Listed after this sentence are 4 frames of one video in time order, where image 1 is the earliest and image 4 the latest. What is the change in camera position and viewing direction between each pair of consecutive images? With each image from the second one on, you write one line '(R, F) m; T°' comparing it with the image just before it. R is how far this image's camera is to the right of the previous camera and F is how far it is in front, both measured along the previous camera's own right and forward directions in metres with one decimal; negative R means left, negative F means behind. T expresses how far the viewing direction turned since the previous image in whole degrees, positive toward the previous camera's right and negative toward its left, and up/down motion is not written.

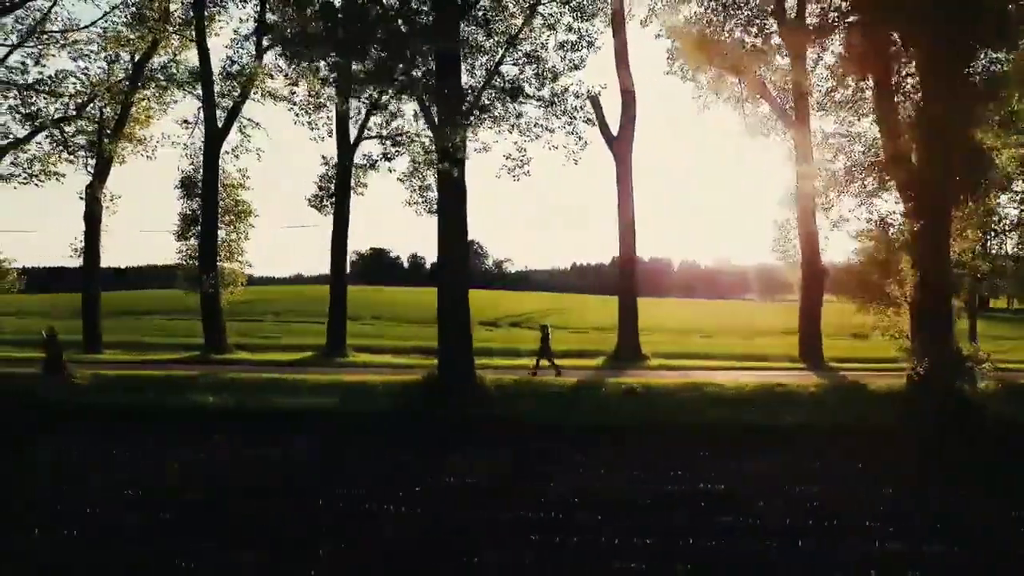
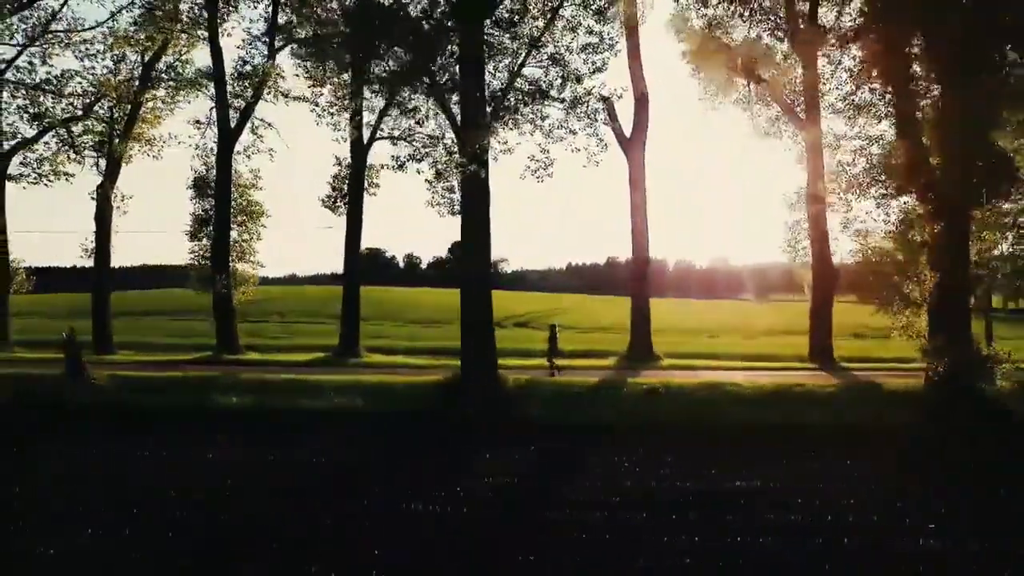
(-0.2, 0.0) m; +1°
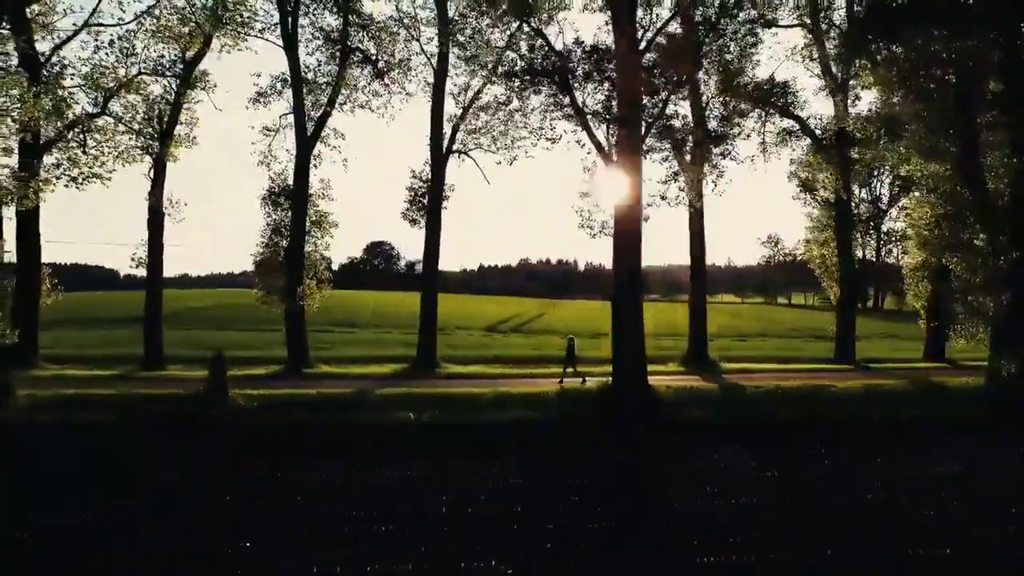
(-1.8, 0.0) m; +10°
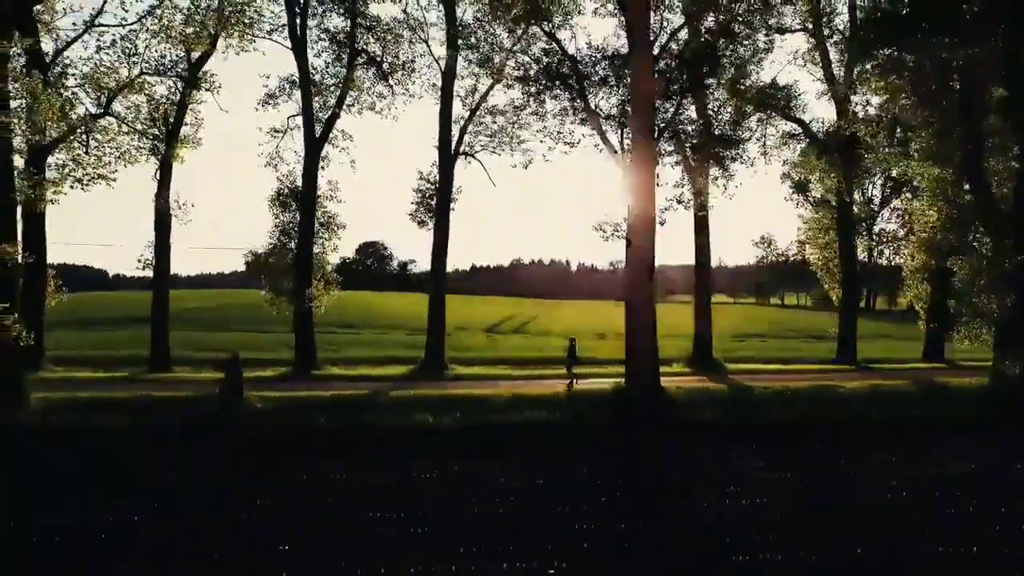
(-0.2, 0.0) m; +1°
